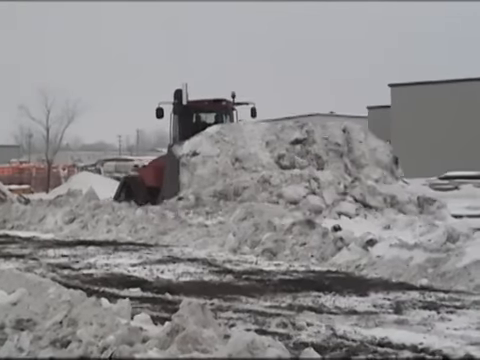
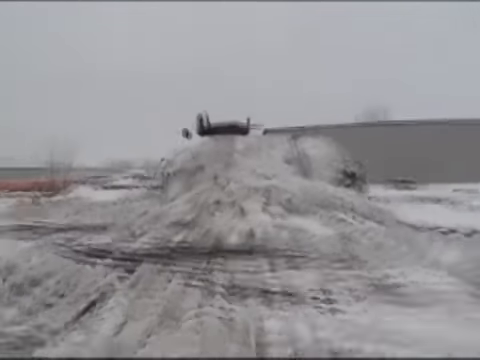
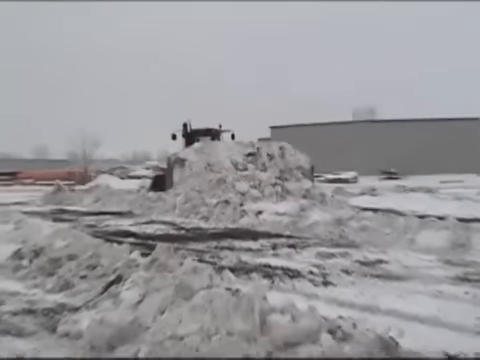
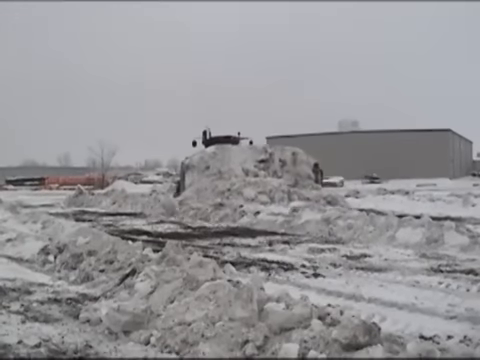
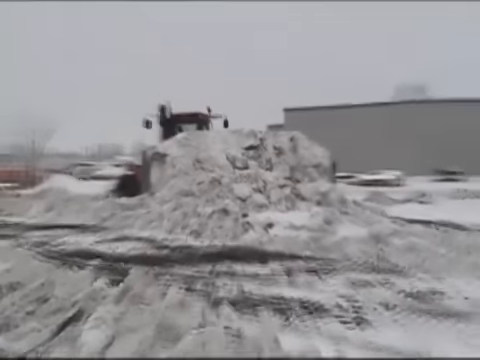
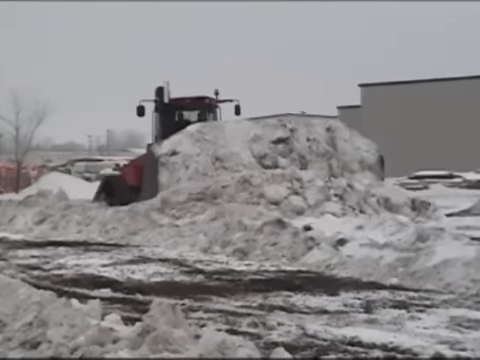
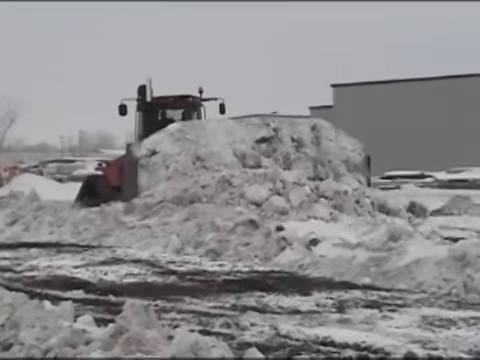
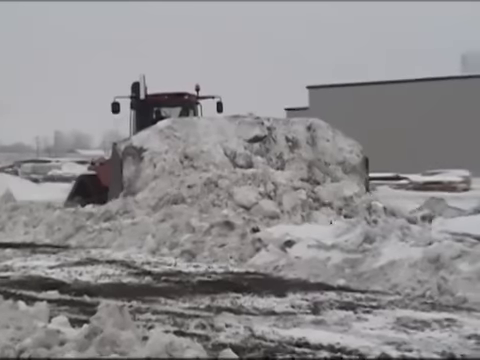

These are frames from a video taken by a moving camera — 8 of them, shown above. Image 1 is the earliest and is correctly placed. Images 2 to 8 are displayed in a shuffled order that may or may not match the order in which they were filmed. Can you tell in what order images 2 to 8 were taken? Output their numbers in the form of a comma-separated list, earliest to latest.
6, 7, 8, 5, 3, 4, 2
